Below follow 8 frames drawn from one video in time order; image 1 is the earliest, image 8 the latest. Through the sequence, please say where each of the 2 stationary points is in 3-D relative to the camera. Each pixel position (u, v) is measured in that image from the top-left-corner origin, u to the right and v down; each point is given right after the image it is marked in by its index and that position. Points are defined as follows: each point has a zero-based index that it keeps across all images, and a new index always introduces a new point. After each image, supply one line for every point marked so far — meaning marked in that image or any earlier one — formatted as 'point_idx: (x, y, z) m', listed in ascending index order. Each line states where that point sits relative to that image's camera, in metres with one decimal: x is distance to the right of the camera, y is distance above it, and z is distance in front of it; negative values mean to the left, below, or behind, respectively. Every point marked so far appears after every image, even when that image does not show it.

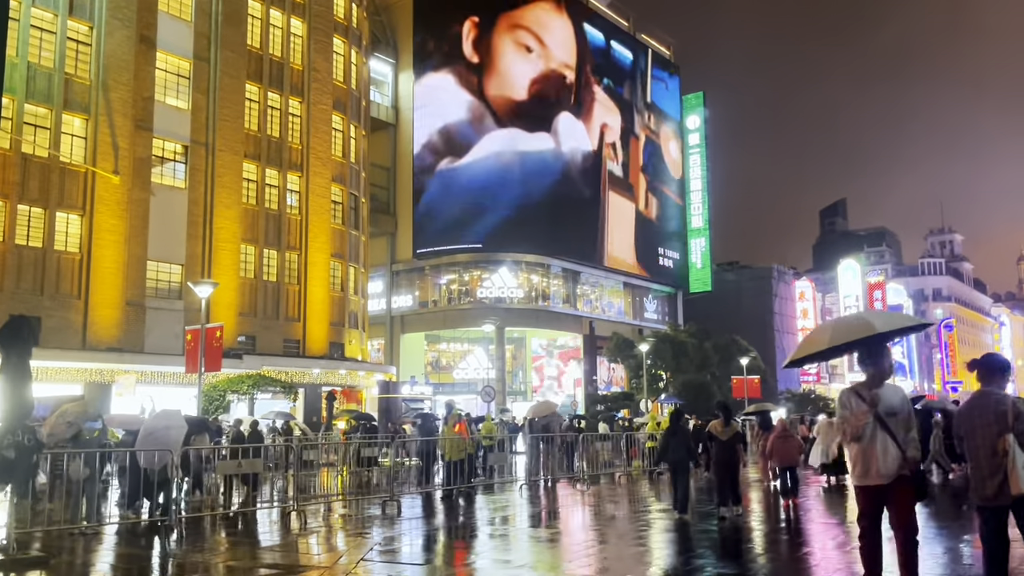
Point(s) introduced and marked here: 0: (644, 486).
0: (+3.0, -4.7, +19.8) m
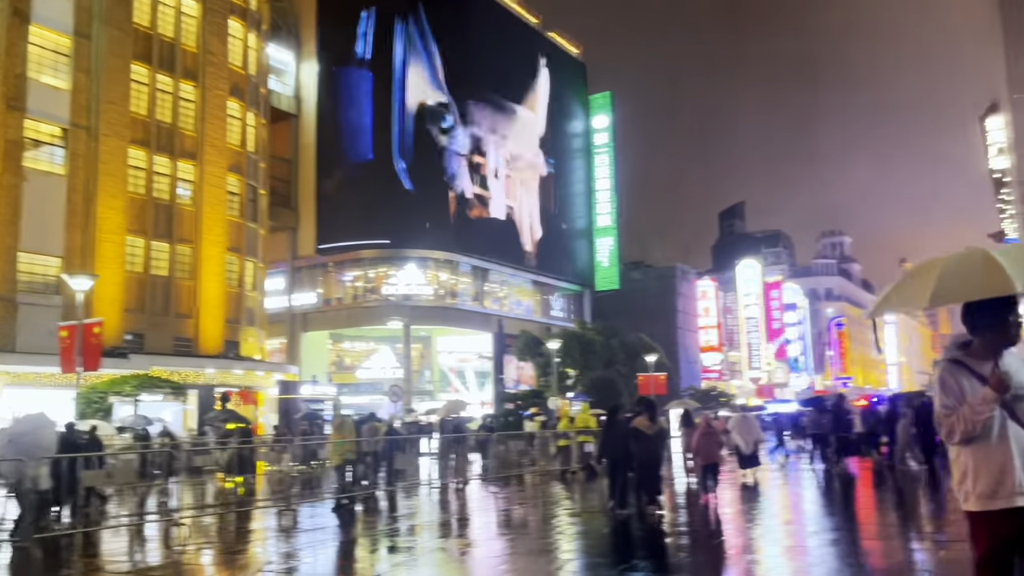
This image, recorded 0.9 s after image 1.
0: (+0.9, -4.6, +19.1) m
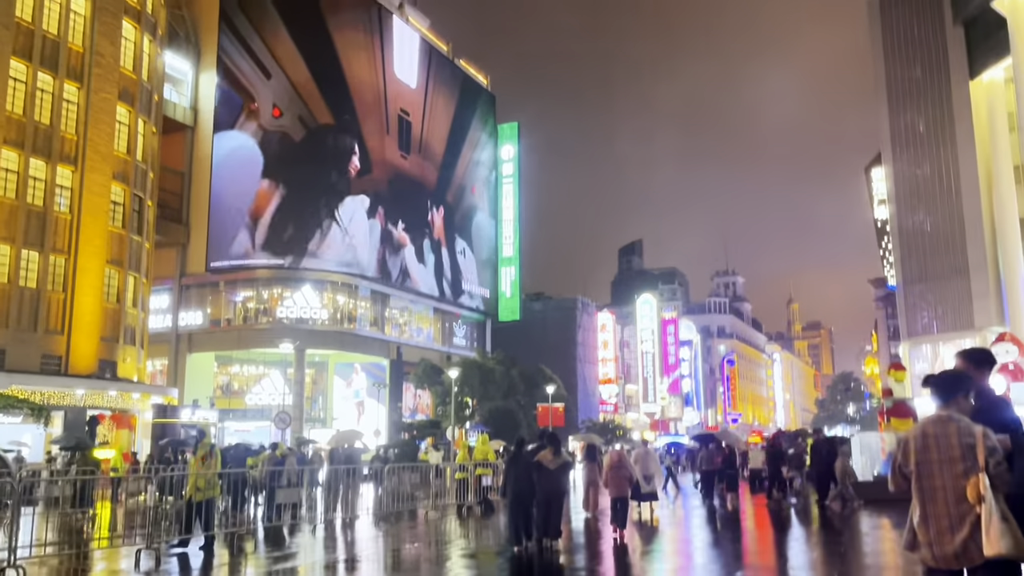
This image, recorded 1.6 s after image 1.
0: (-1.4, -5.1, +18.2) m
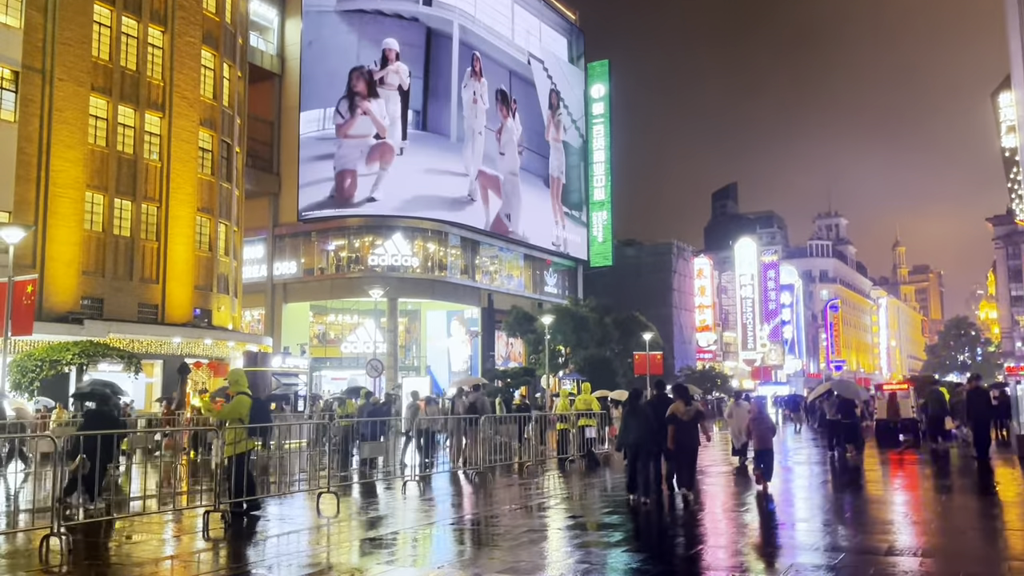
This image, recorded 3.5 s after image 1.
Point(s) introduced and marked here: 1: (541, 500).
0: (+0.7, -3.8, +16.8) m
1: (+0.5, -3.4, +13.3) m
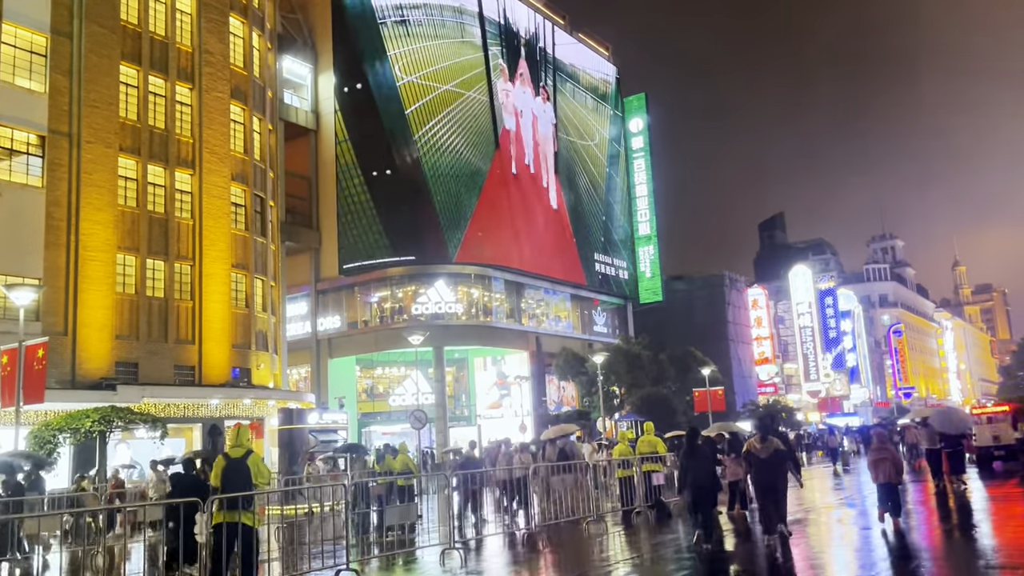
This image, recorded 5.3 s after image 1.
0: (+1.8, -4.3, +14.8) m
1: (+1.3, -3.7, +11.3) m
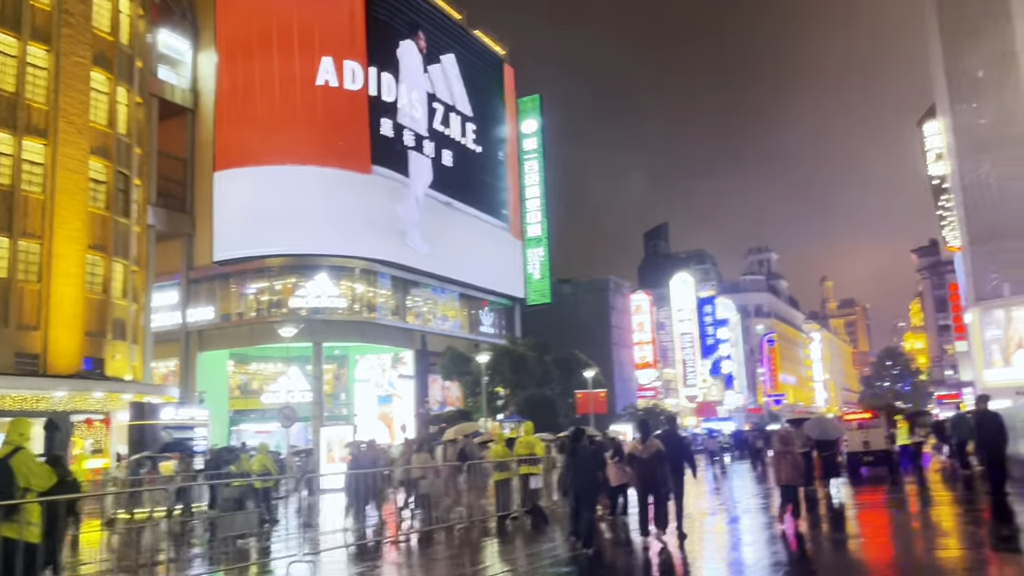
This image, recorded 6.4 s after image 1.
0: (-0.4, -4.2, +13.9) m
1: (-0.4, -3.5, +10.4) m
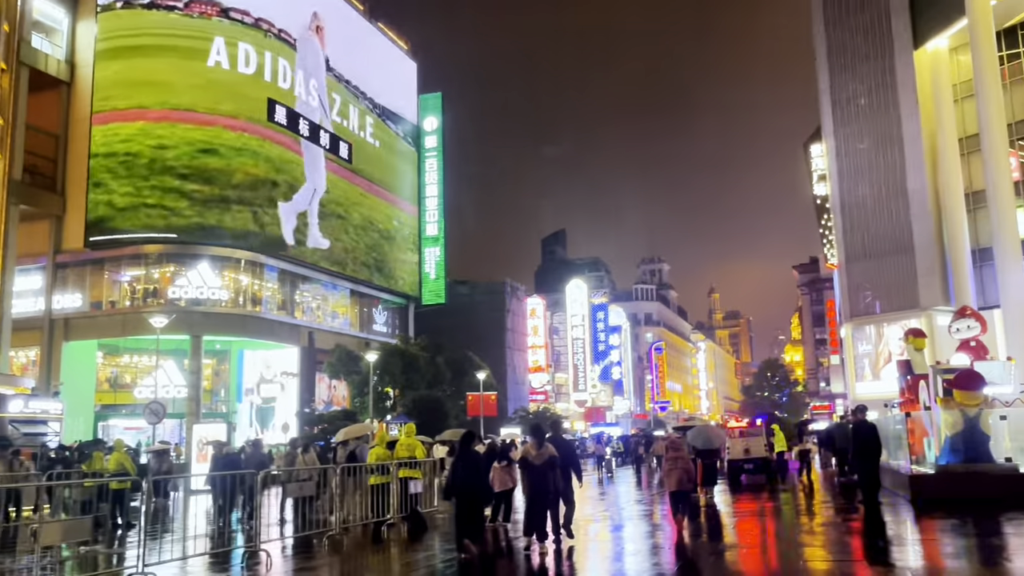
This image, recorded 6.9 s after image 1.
0: (-2.4, -4.1, +13.0) m
1: (-1.9, -3.4, +9.6) m
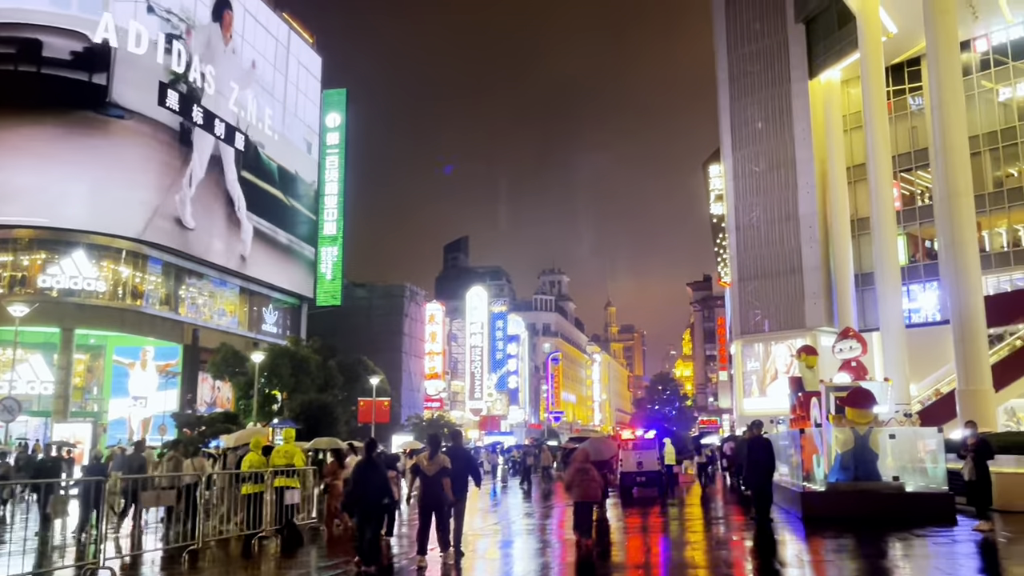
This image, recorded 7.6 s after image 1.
0: (-4.1, -3.9, +11.9) m
1: (-3.1, -3.3, +8.5) m
